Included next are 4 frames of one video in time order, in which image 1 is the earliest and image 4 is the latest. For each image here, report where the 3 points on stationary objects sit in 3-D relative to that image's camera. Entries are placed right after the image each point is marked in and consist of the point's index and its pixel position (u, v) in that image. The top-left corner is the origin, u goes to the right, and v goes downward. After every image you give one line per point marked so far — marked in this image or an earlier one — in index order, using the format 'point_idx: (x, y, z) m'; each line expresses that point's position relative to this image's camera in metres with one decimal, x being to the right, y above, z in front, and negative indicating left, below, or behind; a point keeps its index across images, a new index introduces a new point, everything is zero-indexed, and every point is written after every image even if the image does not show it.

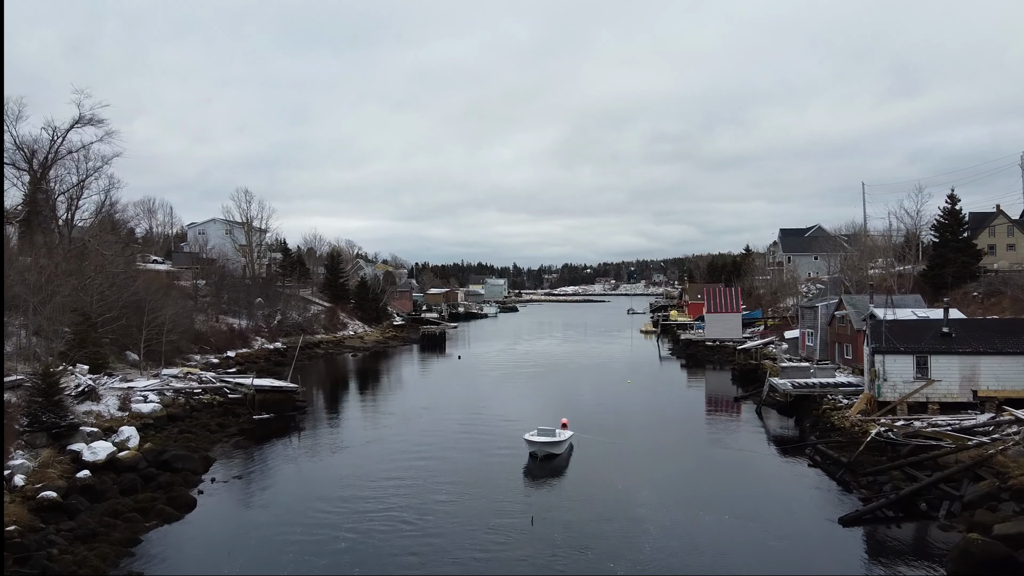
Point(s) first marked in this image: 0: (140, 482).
0: (-9.1, -4.7, +14.8) m
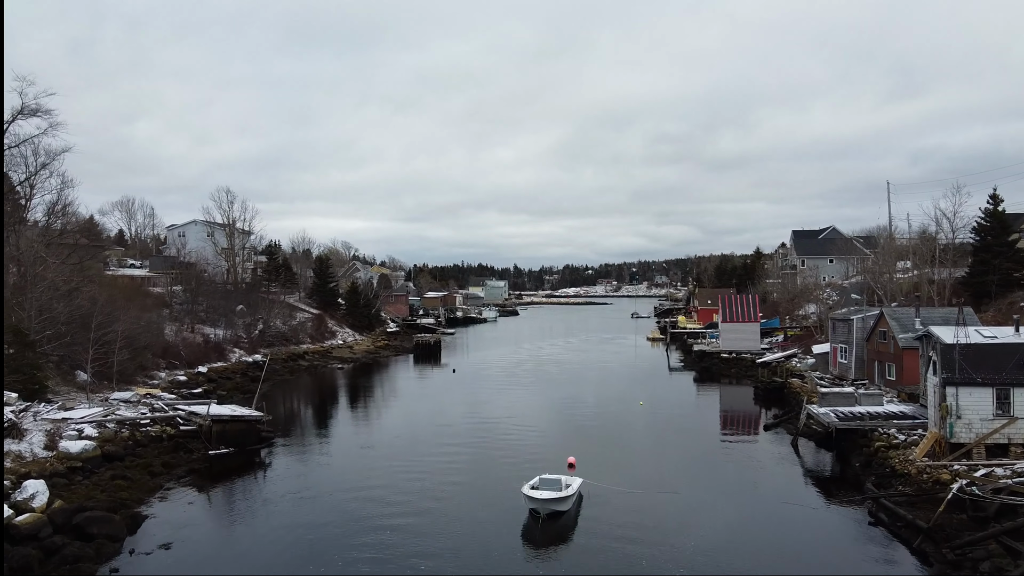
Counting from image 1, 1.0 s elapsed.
0: (-9.2, -5.2, +11.7) m
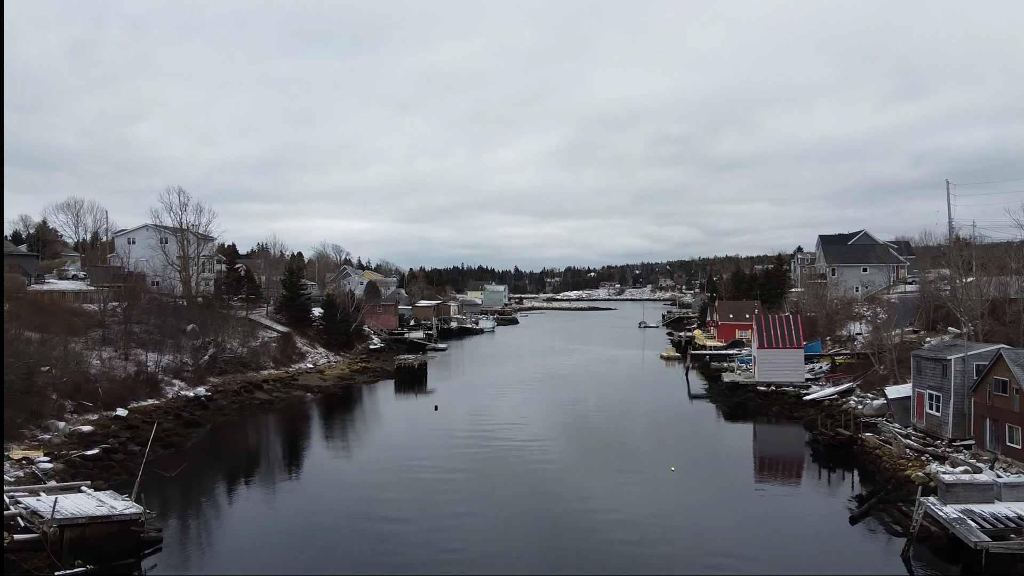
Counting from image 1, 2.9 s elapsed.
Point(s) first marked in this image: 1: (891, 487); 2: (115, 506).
0: (-9.5, -6.2, +5.6) m
1: (+10.9, -5.8, +17.8) m
2: (-9.4, -5.2, +14.5) m
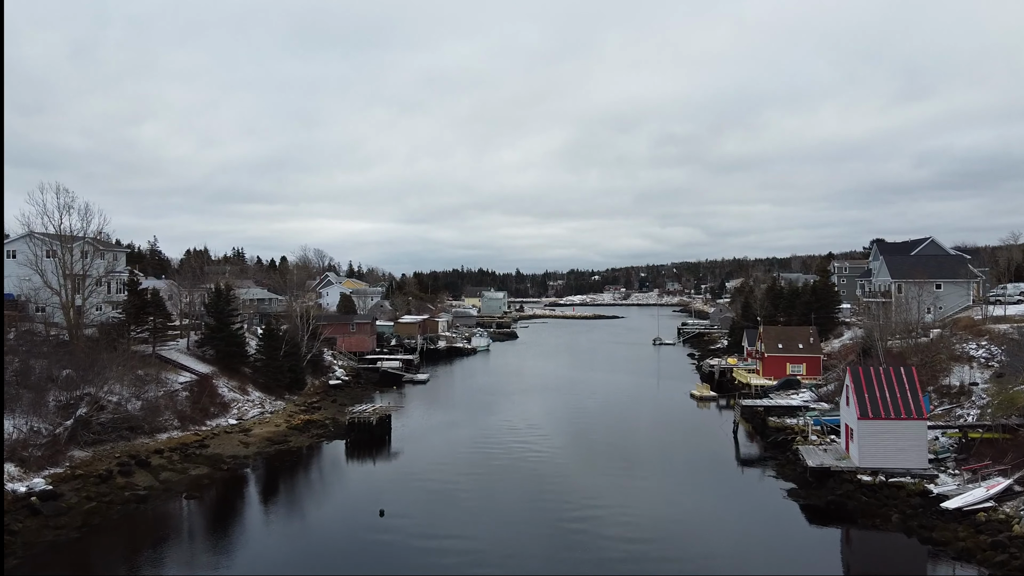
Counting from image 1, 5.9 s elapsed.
0: (-10.1, -7.6, -4.2) m
1: (+10.3, -7.2, +8.0) m
2: (-10.0, -6.6, +4.8) m
